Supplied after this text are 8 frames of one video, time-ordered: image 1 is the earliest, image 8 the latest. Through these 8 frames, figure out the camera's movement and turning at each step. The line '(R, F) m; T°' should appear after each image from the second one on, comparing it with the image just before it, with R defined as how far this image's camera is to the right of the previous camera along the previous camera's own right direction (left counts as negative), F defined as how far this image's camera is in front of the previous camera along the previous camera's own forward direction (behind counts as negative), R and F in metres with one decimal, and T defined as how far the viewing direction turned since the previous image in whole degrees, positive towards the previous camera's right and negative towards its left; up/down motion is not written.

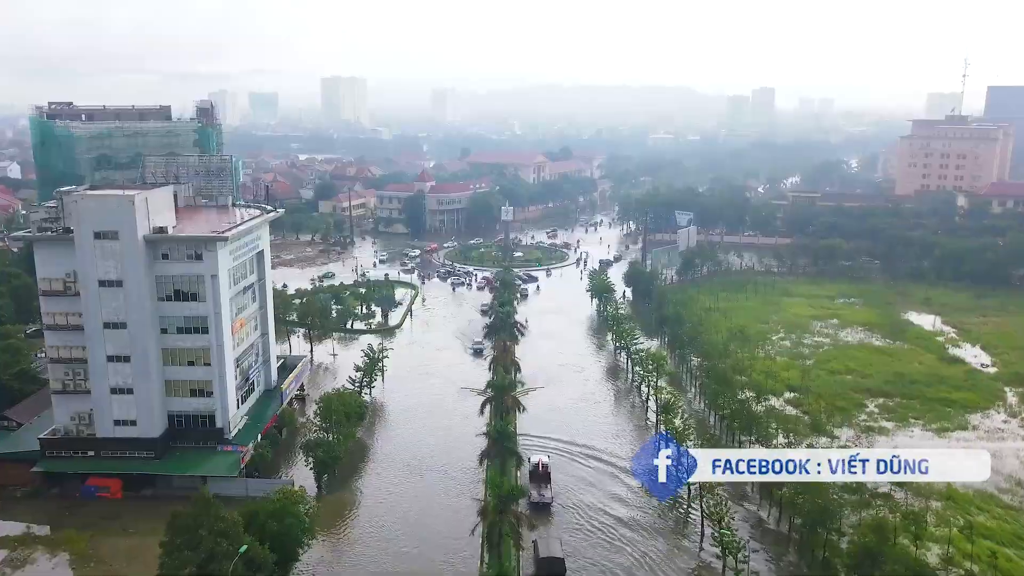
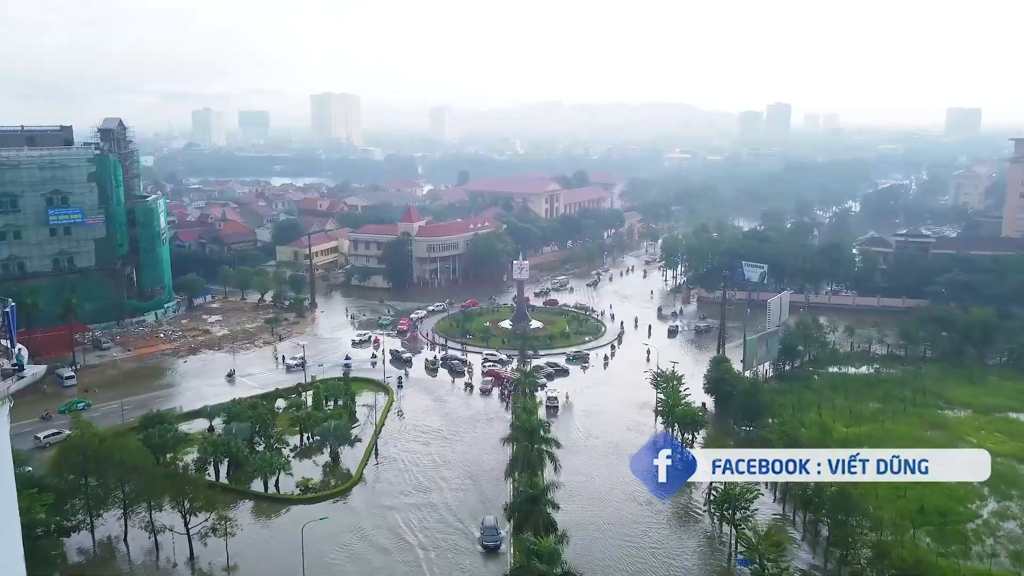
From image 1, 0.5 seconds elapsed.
(-0.8, +15.2) m; 0°
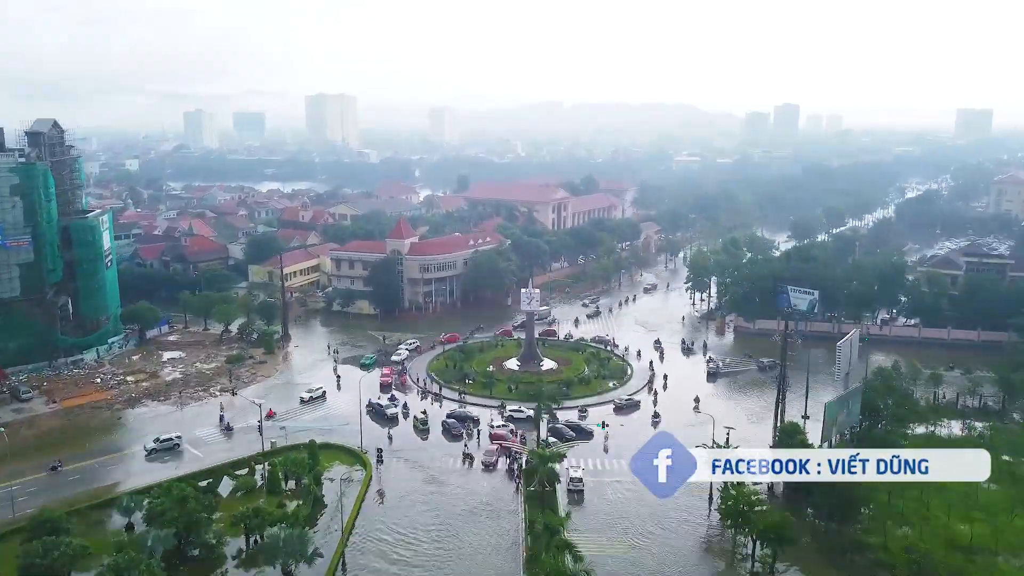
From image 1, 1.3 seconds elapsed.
(-0.3, +6.7) m; 0°
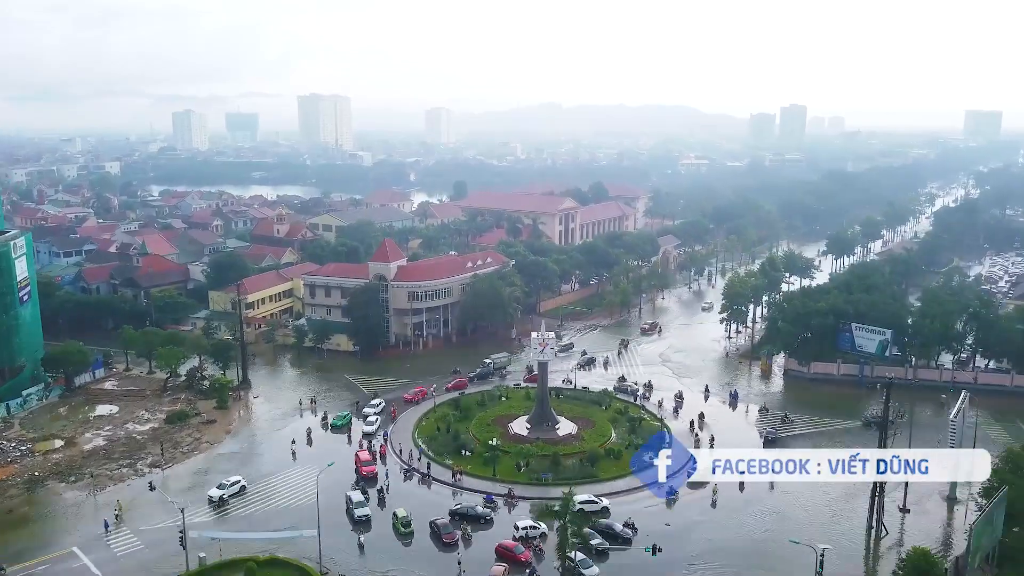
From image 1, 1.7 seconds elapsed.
(-0.4, +6.9) m; 0°
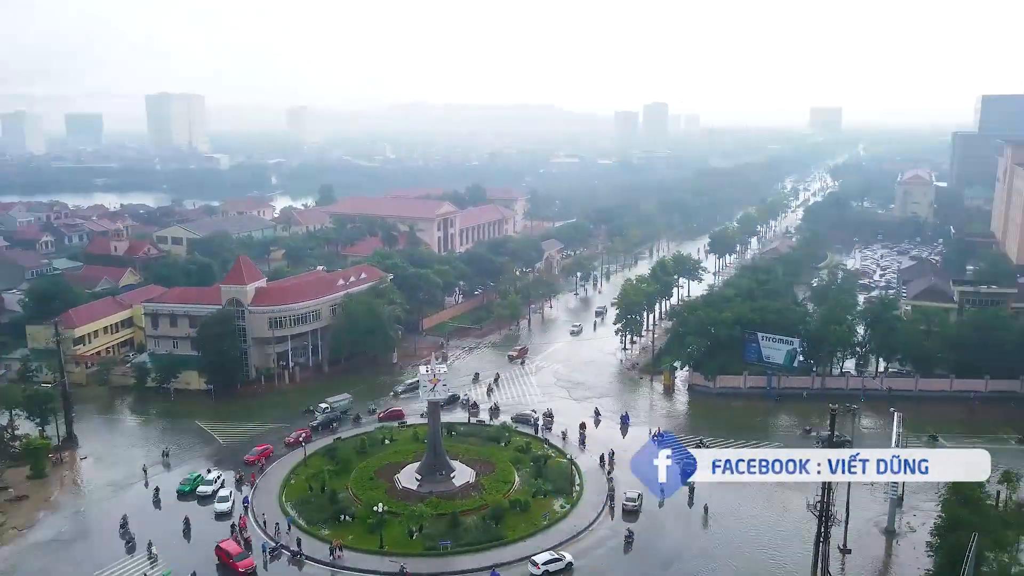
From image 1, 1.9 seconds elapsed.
(-0.2, +3.8) m; +9°
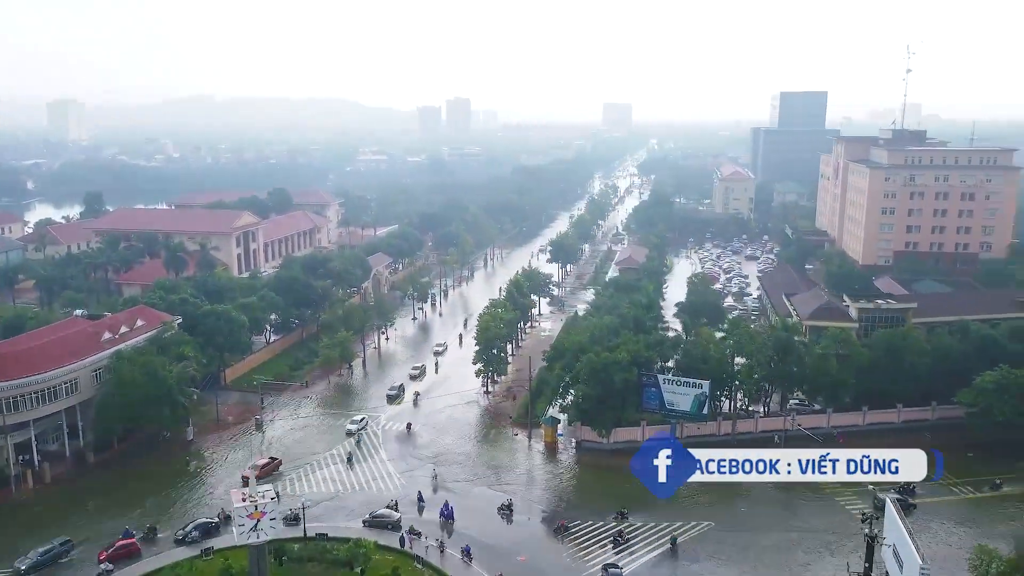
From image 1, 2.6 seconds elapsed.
(-1.0, +7.3) m; +14°
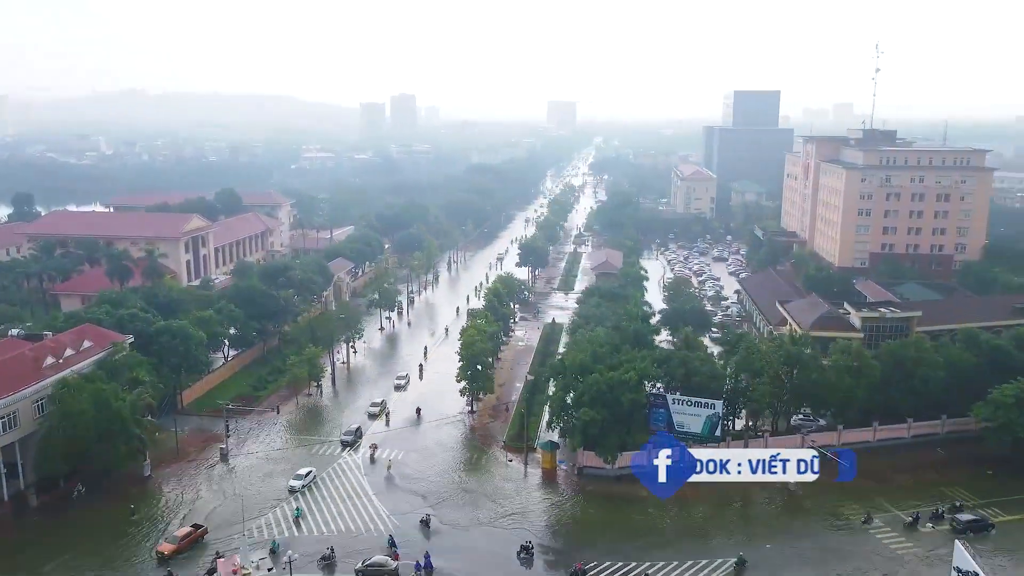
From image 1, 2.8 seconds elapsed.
(-1.5, +2.3) m; +4°
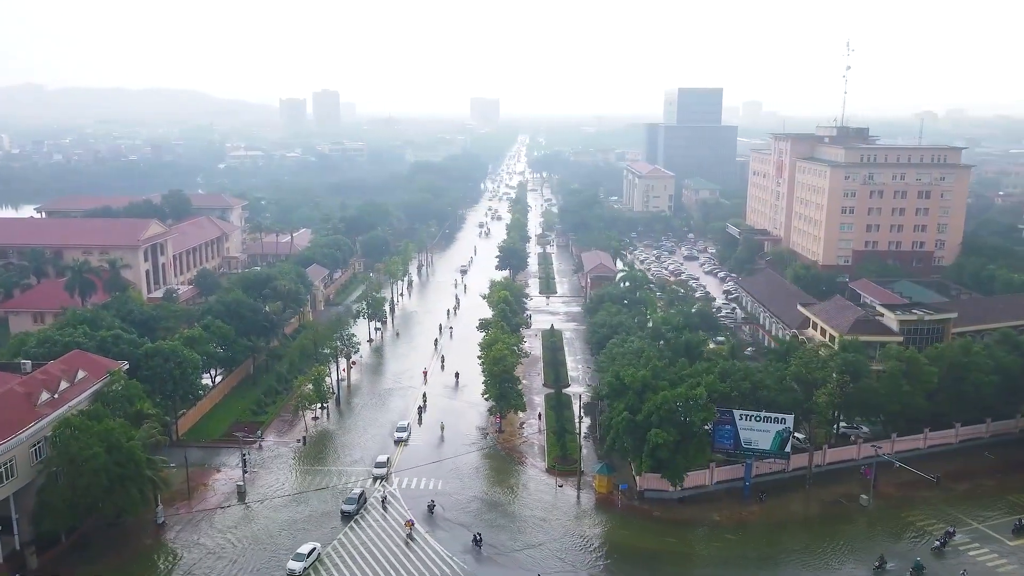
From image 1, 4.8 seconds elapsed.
(-3.7, +2.1) m; +6°
